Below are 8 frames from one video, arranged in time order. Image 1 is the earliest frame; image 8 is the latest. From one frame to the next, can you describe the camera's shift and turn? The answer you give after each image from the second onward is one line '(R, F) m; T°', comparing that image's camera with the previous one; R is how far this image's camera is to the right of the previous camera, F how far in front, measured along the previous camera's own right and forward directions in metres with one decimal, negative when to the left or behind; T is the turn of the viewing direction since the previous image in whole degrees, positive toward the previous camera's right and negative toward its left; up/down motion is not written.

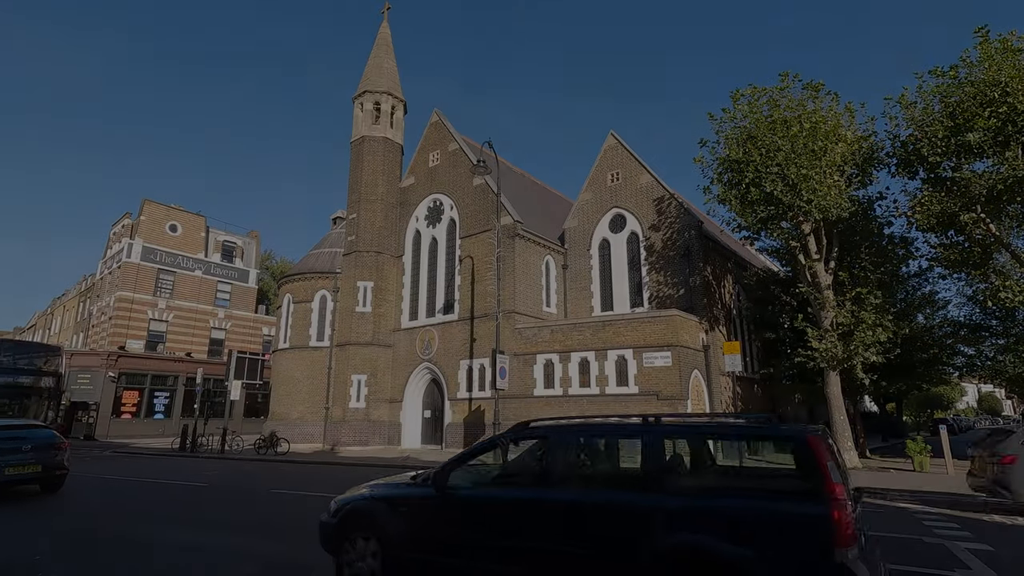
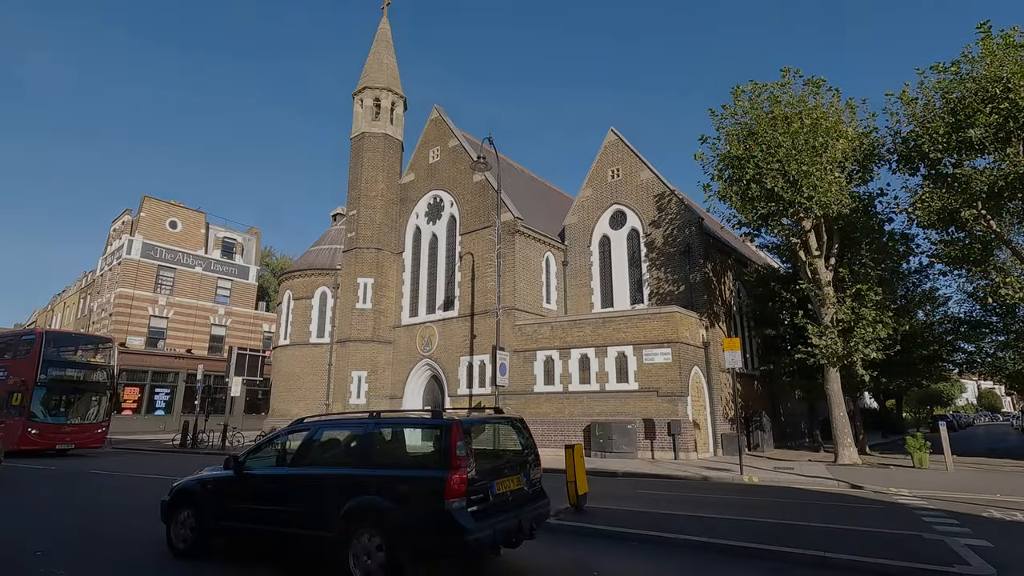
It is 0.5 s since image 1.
(0.0, 0.0) m; 0°
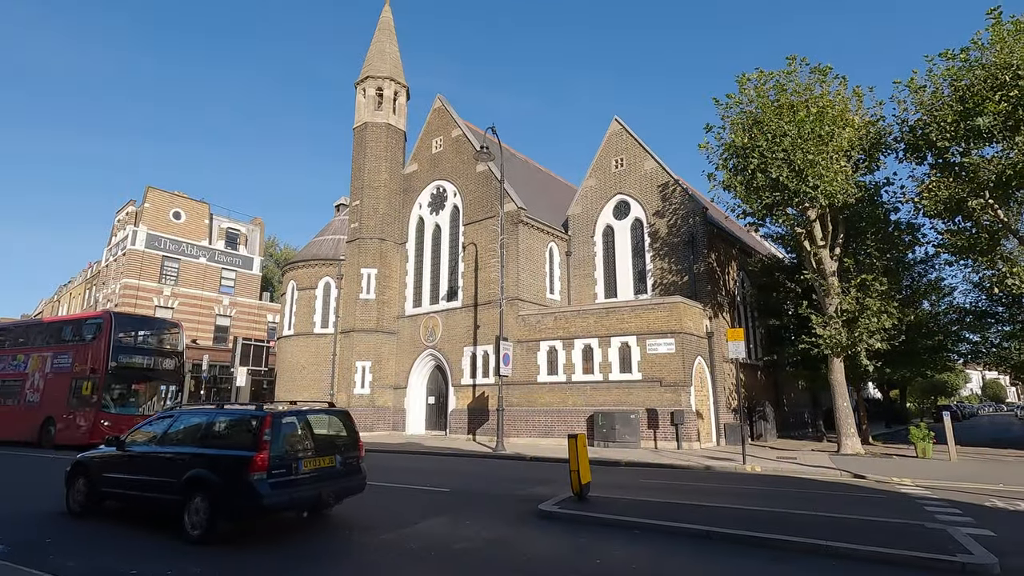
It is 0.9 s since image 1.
(0.0, 0.0) m; 0°
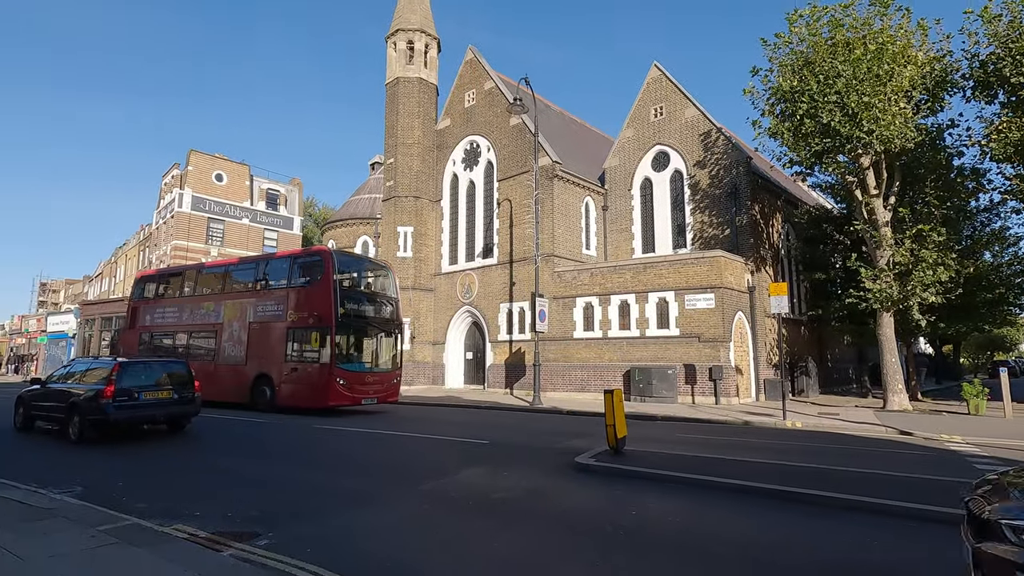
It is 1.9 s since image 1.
(0.0, +0.1) m; -4°
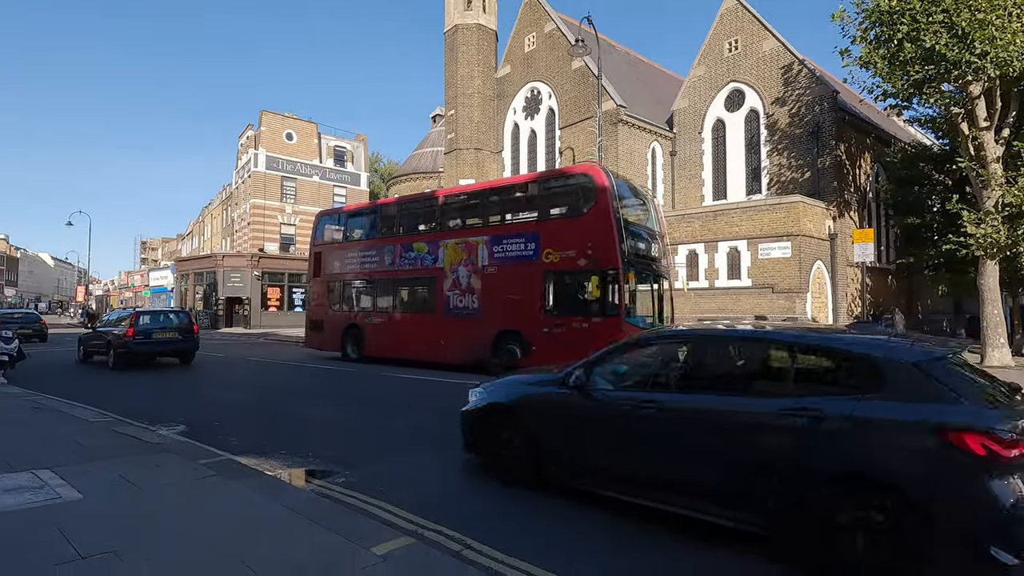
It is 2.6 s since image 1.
(0.0, +0.1) m; -7°
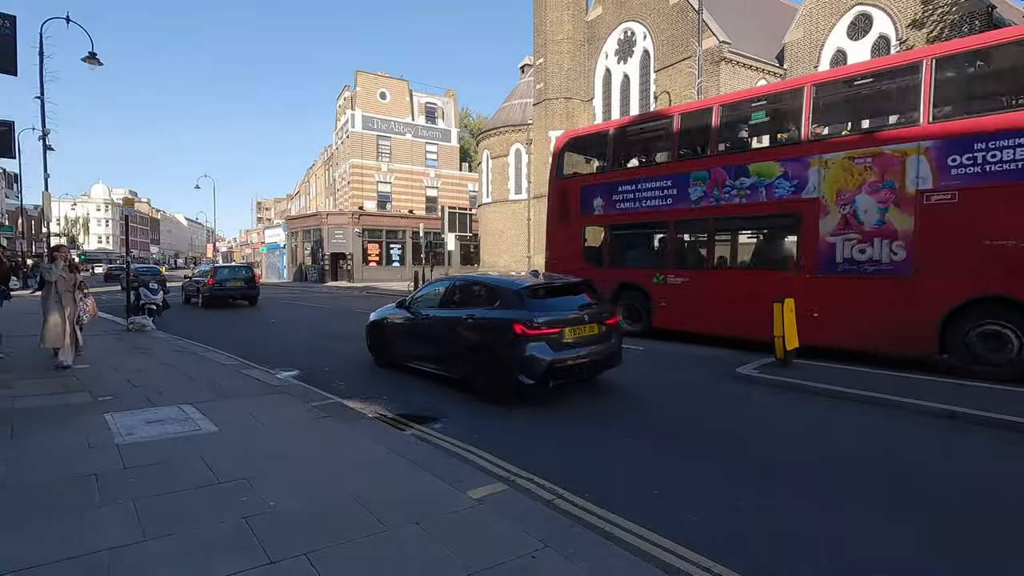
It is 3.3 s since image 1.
(0.0, +0.1) m; -10°
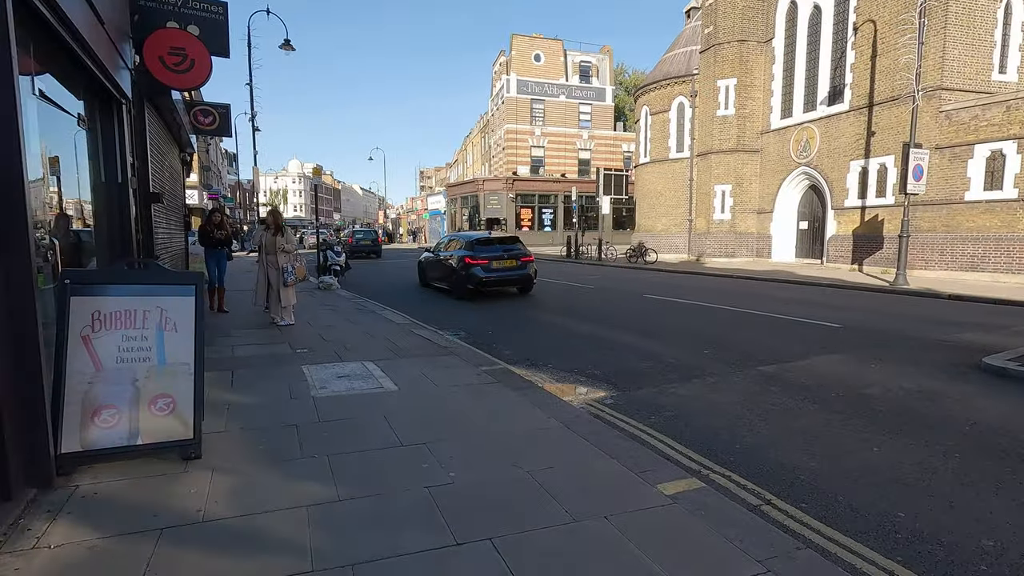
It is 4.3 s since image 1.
(-0.3, +0.4) m; -16°
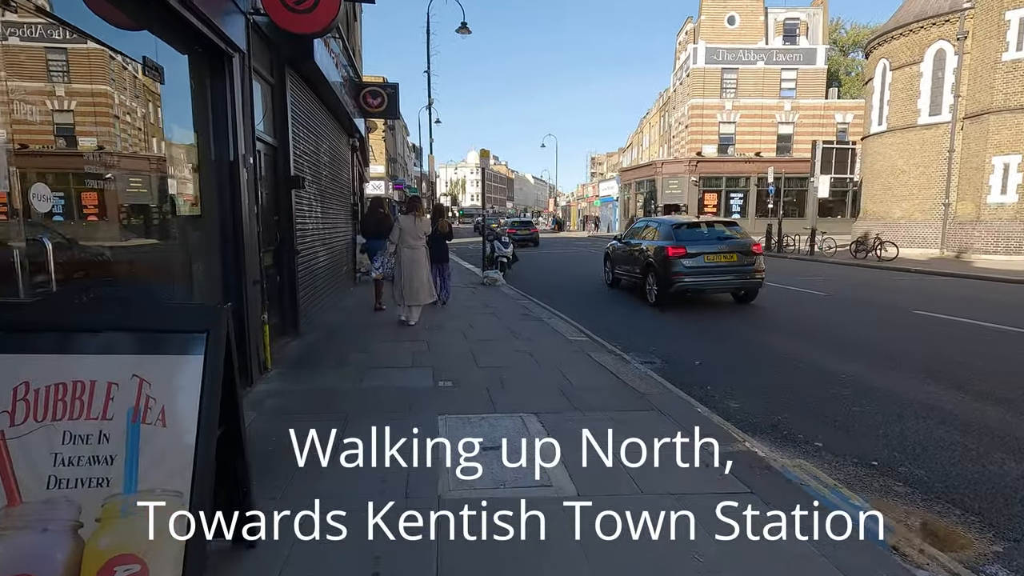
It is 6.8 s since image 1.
(-0.6, +2.3) m; -18°
